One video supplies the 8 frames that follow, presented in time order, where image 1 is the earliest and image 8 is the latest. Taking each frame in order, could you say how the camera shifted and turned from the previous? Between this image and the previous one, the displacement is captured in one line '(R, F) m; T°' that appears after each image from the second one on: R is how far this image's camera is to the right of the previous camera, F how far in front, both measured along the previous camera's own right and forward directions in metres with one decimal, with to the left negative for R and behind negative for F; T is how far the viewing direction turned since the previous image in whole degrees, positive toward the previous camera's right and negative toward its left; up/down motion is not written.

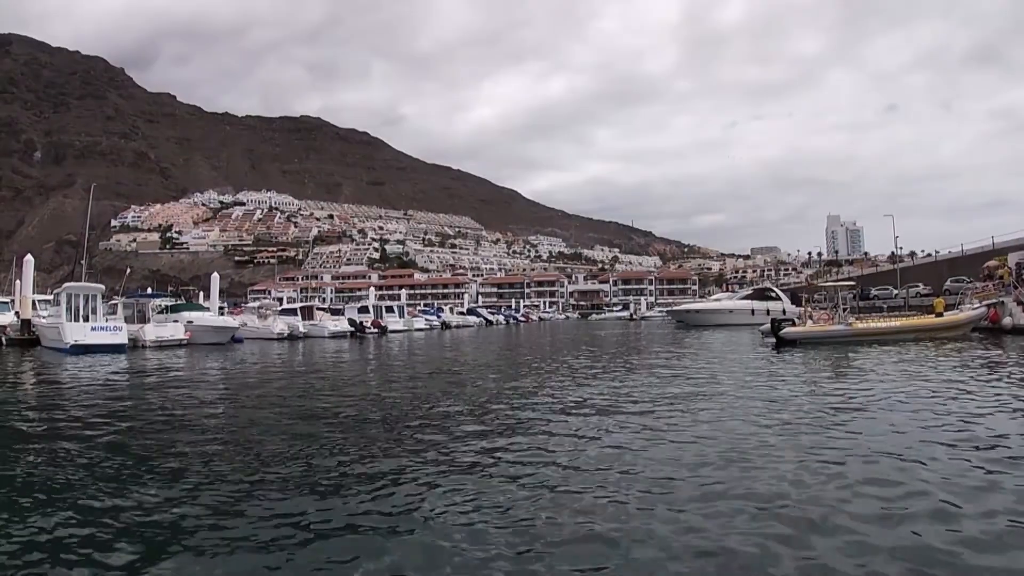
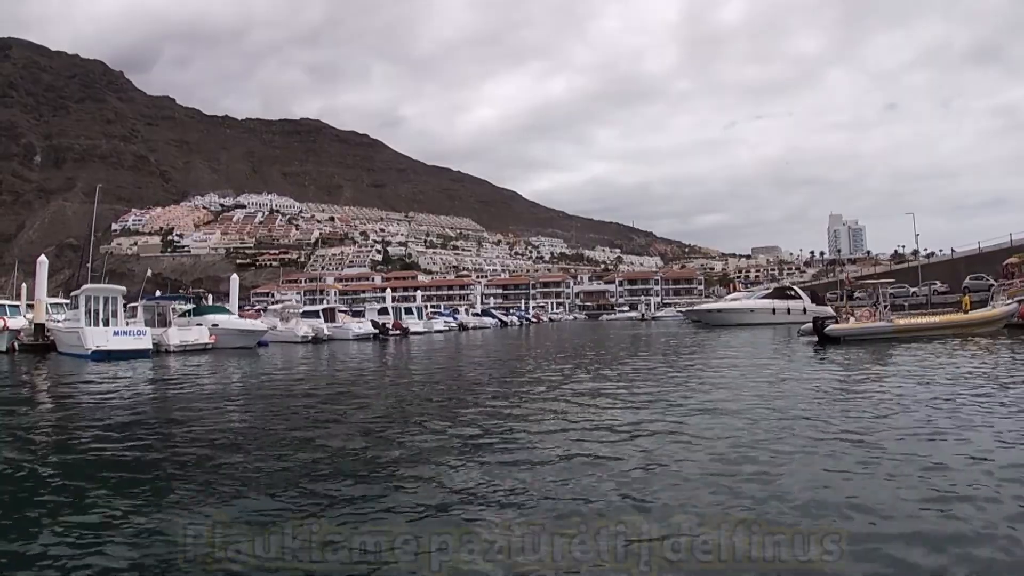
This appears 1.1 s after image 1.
(-0.9, +0.9) m; 0°
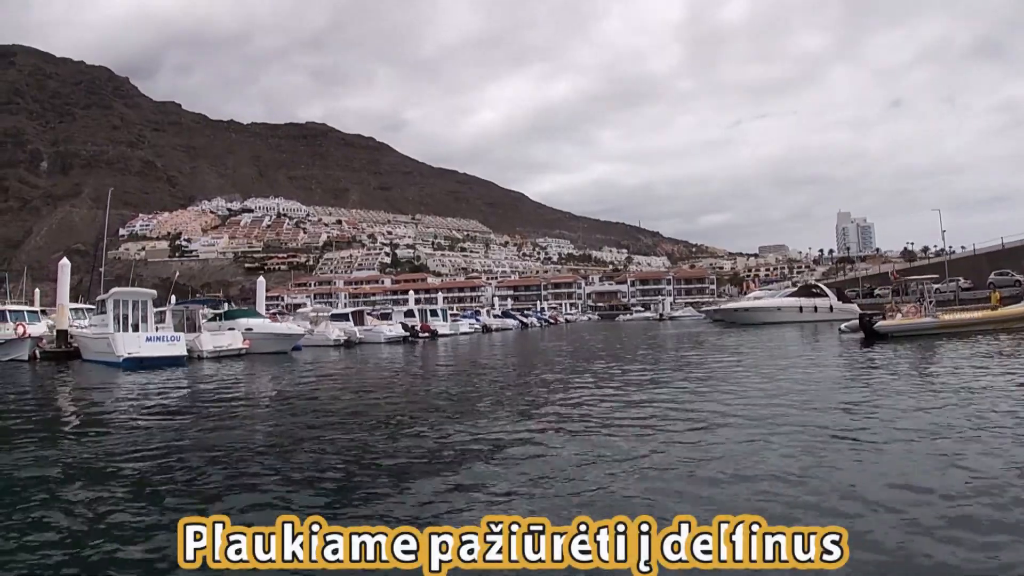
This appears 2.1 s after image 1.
(-0.9, +0.9) m; 0°
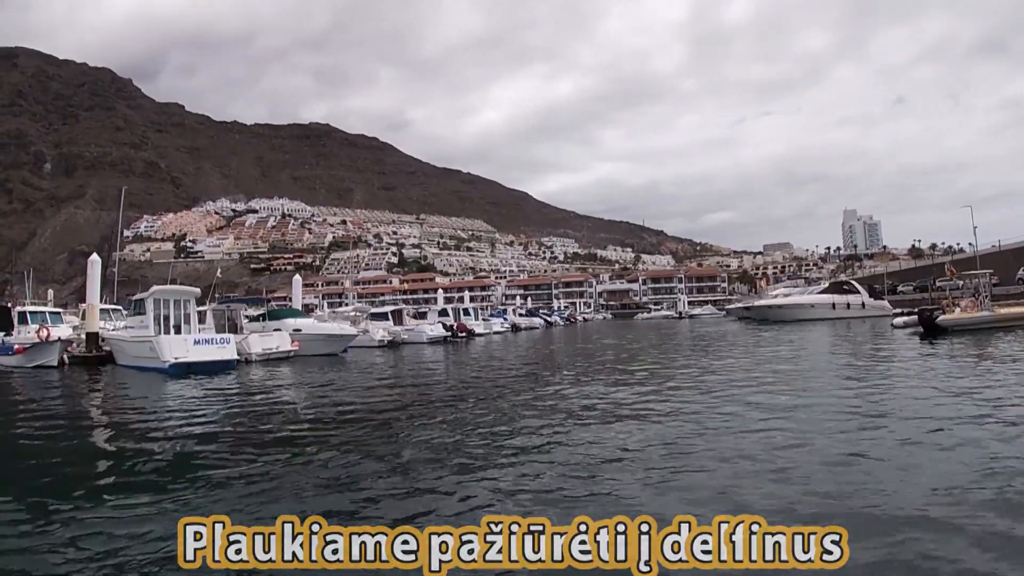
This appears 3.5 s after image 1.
(-1.3, +1.2) m; 0°
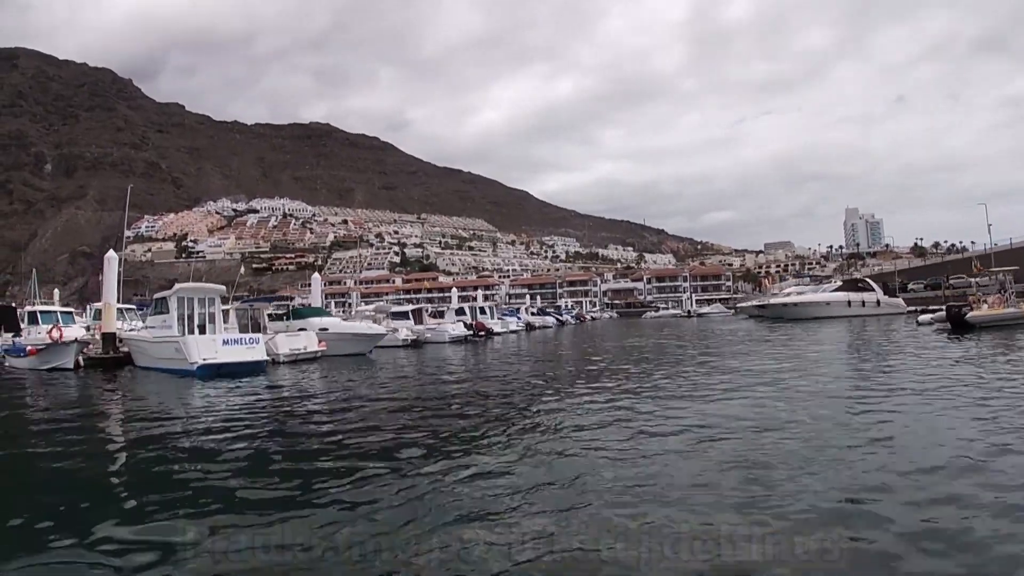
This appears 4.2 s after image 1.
(-0.6, +0.5) m; 0°
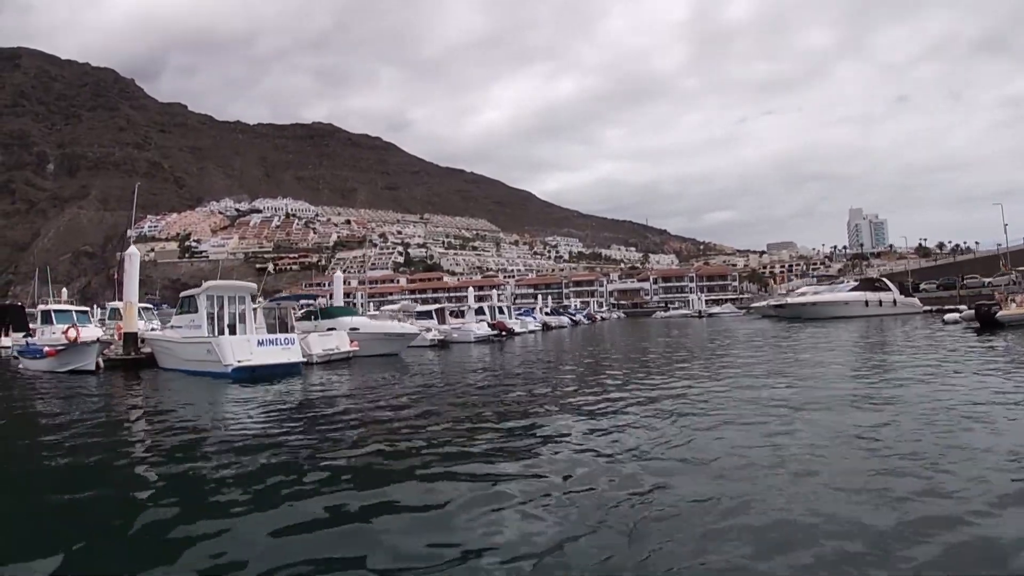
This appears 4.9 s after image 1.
(-0.7, +0.5) m; 0°
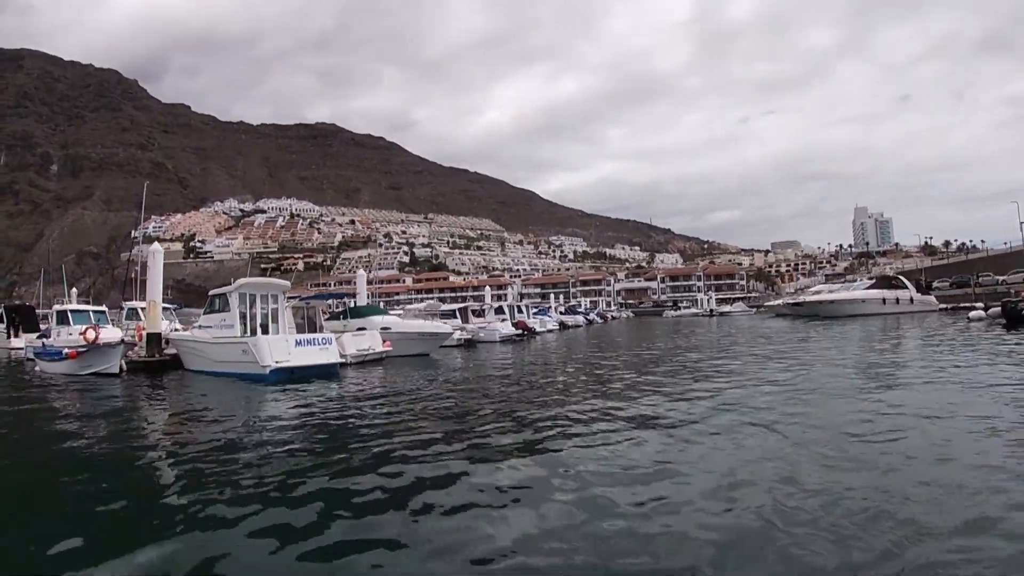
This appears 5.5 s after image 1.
(-0.6, +0.5) m; 0°
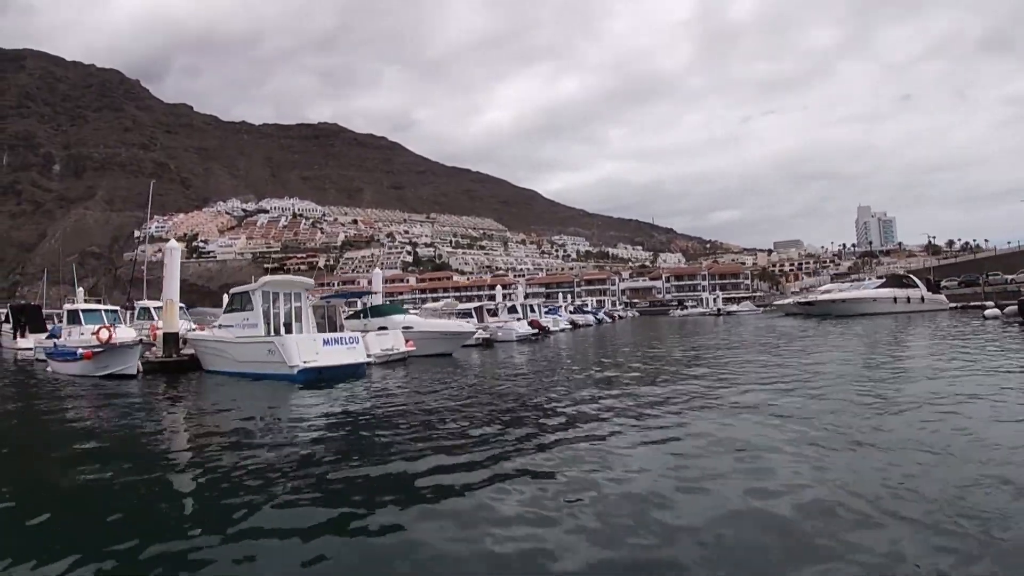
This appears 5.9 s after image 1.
(-0.4, +0.3) m; 0°
